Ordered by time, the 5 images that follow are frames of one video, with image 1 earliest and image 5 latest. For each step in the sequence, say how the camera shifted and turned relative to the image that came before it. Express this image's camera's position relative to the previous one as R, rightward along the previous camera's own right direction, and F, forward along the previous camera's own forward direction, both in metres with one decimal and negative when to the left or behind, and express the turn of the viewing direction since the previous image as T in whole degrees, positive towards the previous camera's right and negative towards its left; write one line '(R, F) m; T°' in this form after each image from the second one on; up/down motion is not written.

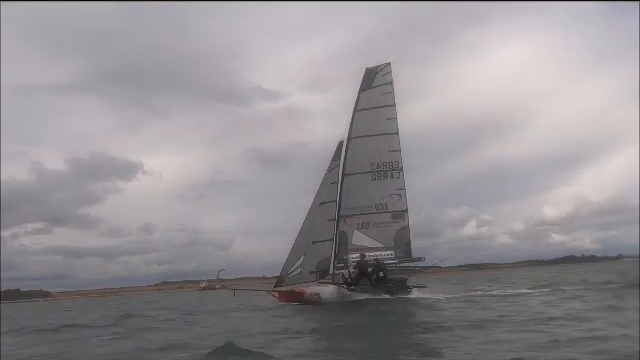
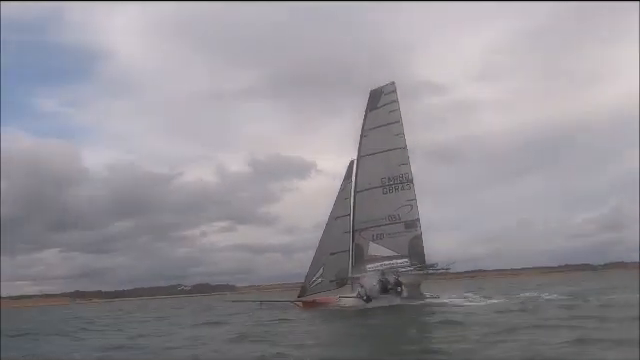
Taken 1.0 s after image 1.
(+1.7, -0.4) m; -15°
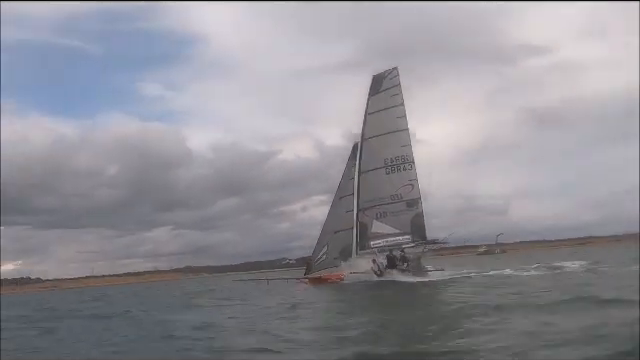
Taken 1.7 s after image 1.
(+1.3, -0.5) m; -9°
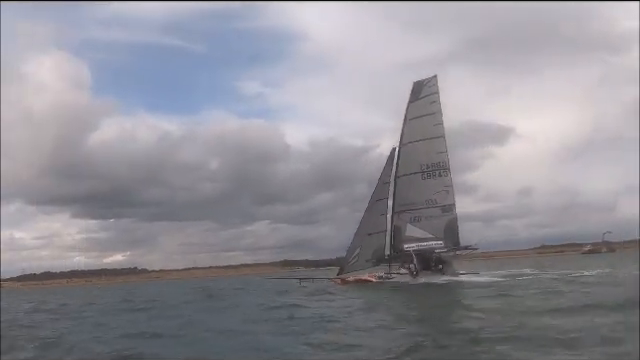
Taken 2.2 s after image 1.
(+0.9, -0.3) m; -9°
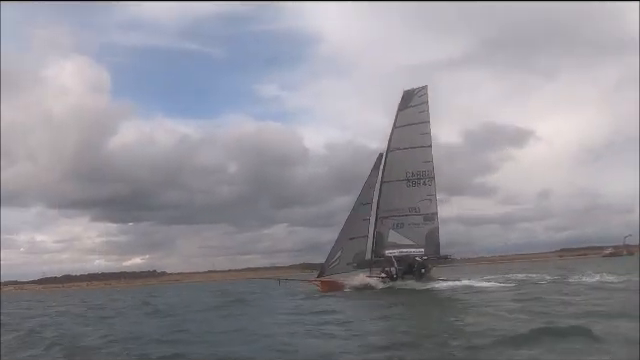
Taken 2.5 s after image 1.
(+0.3, -0.5) m; -2°
